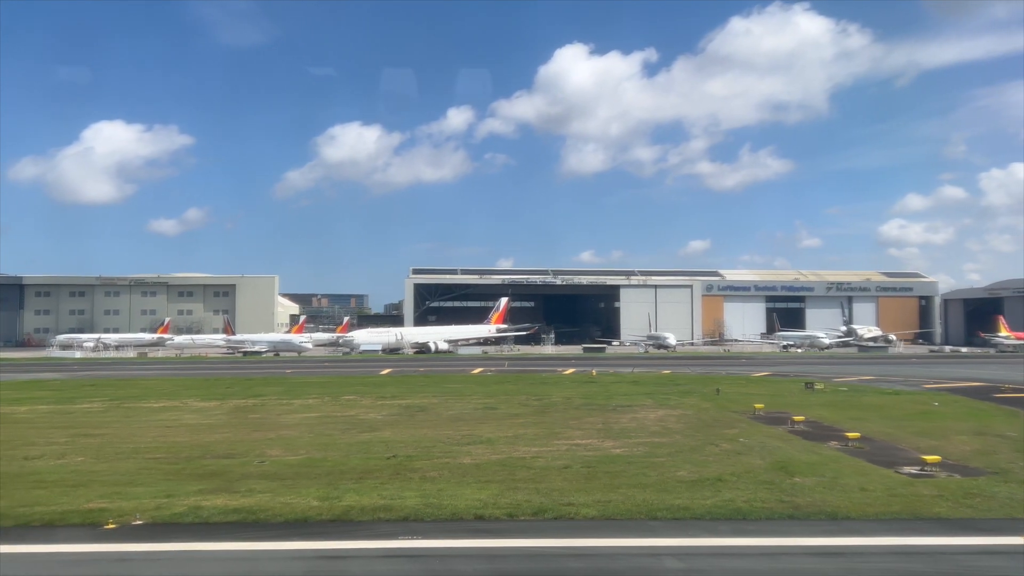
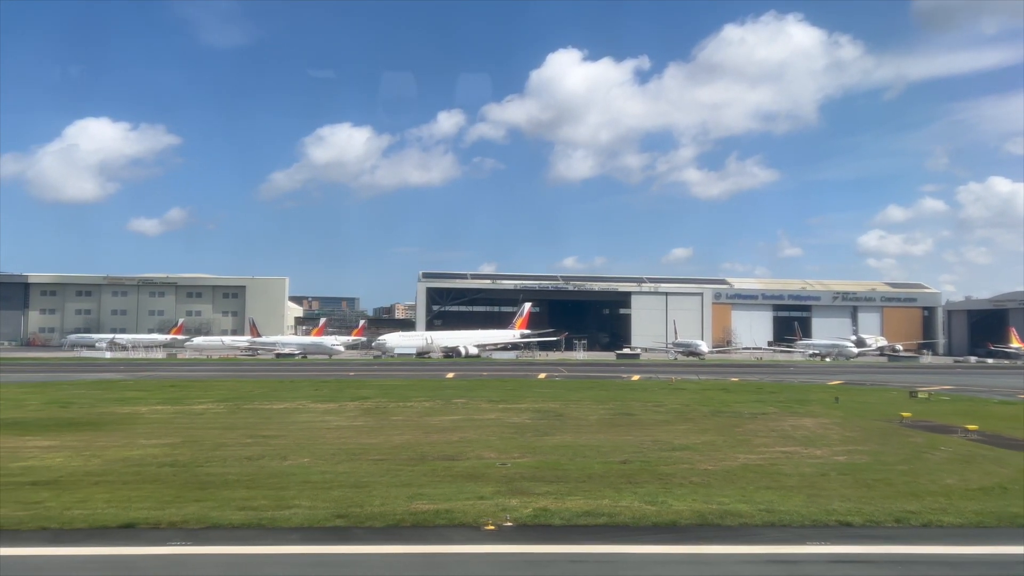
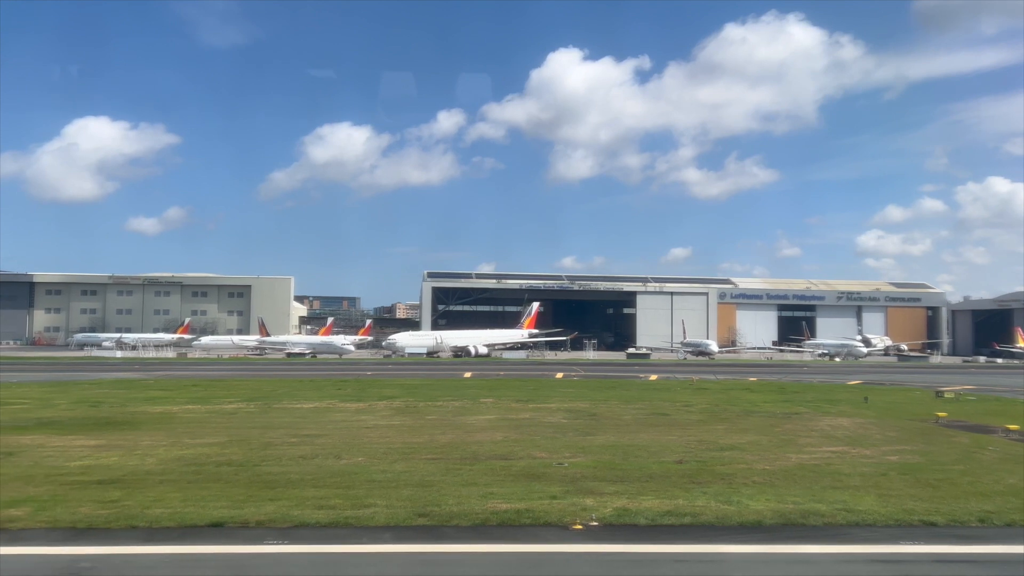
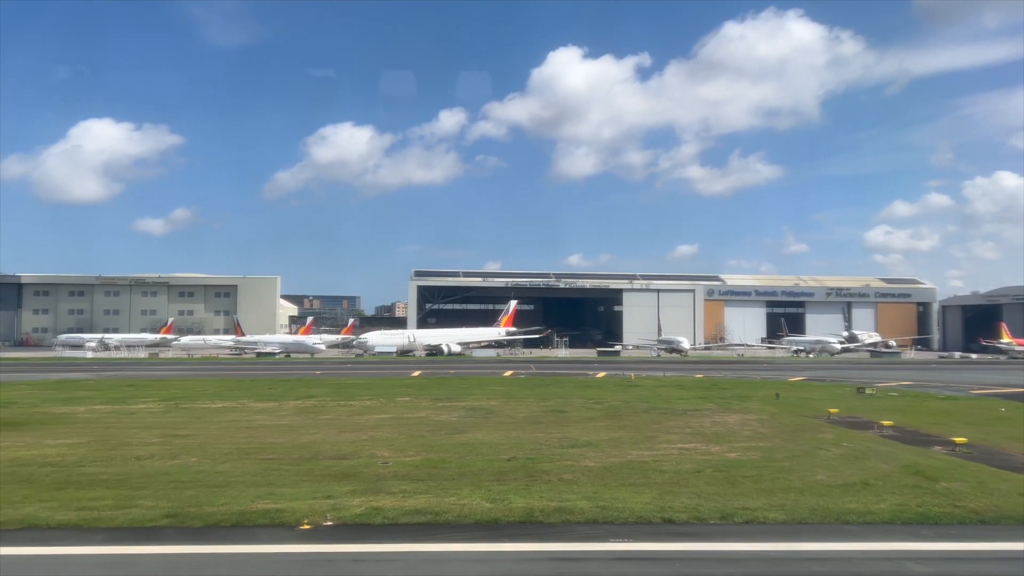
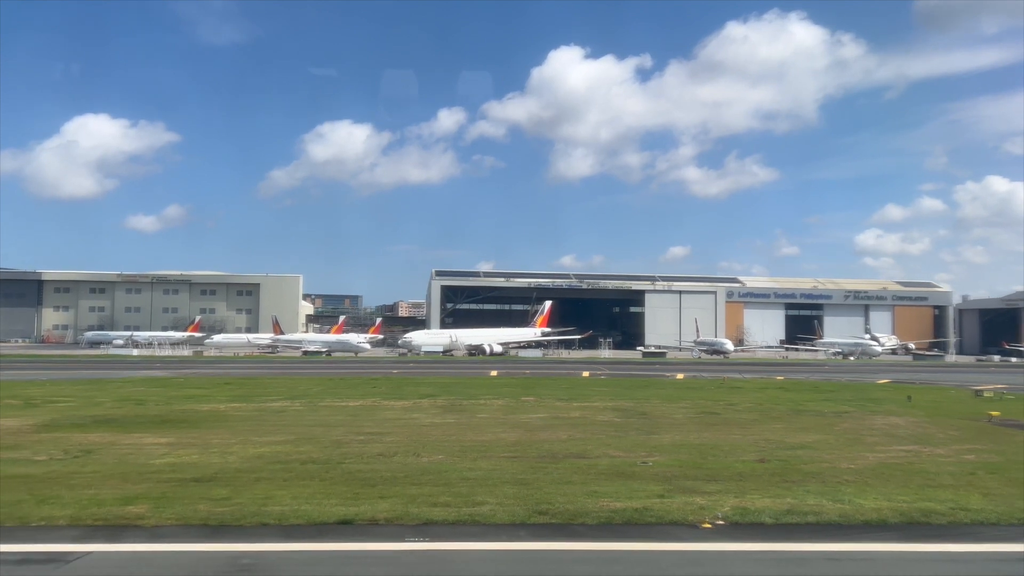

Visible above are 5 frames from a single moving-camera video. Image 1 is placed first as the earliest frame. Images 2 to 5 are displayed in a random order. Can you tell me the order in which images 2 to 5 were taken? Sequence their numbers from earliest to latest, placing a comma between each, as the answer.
4, 2, 3, 5
